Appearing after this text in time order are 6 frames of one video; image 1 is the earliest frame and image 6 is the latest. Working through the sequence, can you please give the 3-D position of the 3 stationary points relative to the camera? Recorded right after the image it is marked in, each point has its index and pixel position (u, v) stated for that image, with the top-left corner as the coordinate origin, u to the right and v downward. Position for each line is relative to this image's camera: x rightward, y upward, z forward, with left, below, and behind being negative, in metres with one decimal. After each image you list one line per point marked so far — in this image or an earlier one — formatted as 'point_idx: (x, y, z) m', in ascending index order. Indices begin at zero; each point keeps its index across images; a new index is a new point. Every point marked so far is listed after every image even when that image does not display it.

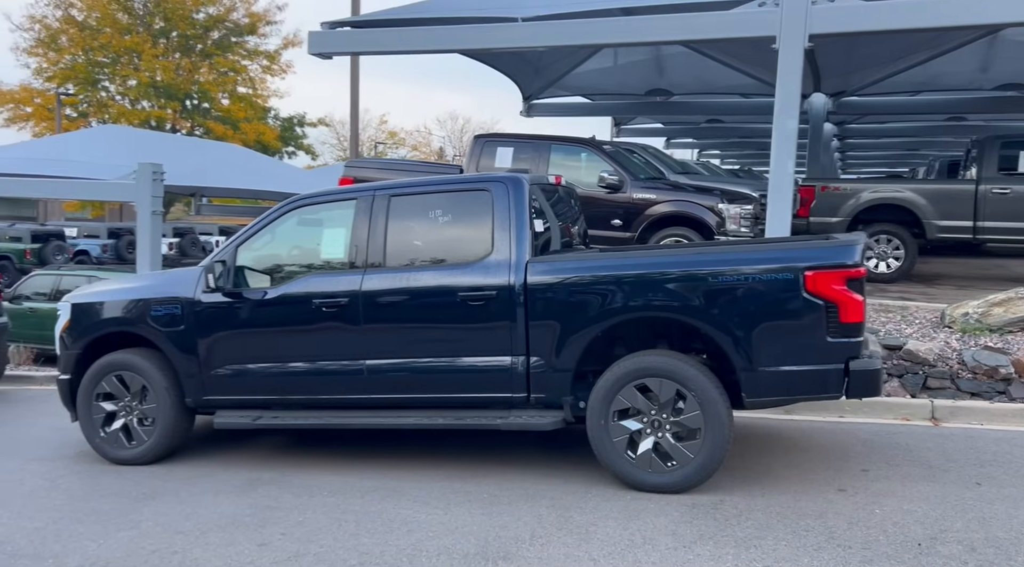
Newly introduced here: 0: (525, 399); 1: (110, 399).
0: (+0.1, -0.7, +5.3) m
1: (-2.8, -0.8, +5.9) m
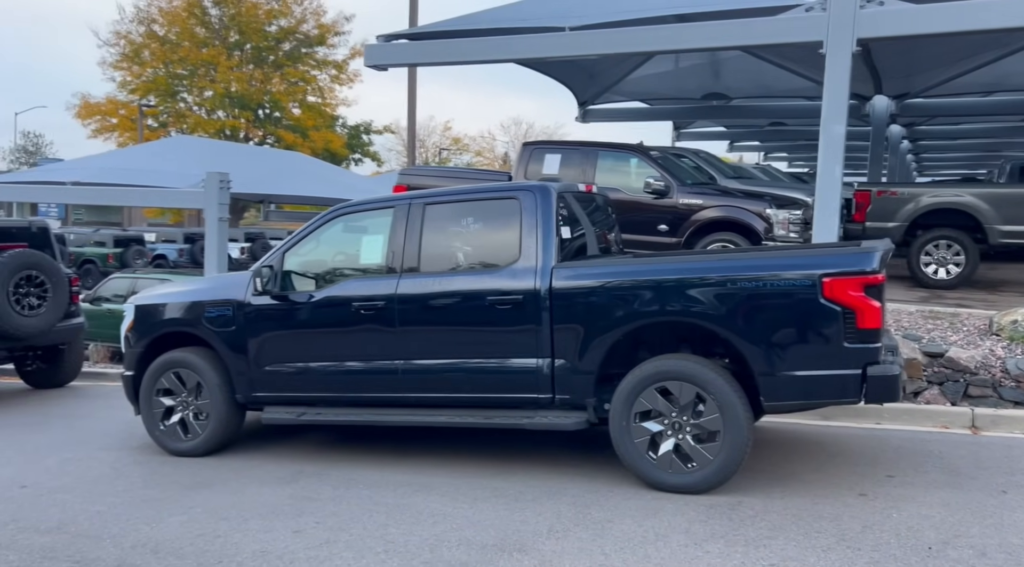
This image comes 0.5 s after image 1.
0: (+0.2, -0.8, +5.5) m
1: (-2.6, -0.9, +6.3) m
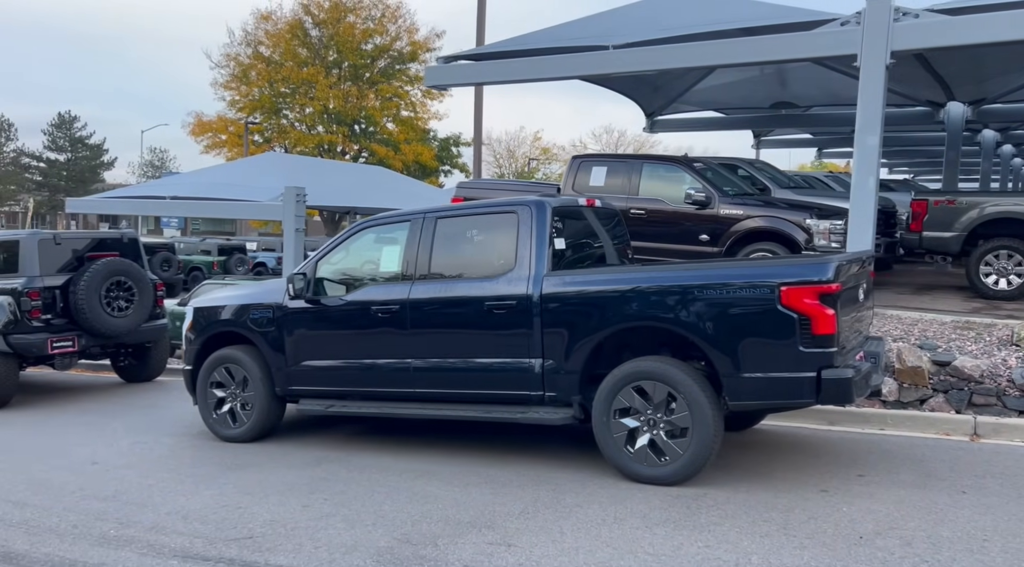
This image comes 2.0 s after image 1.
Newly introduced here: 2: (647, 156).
0: (+0.2, -0.8, +6.0) m
1: (-2.5, -0.9, +7.2) m
2: (+1.9, +1.8, +11.9) m
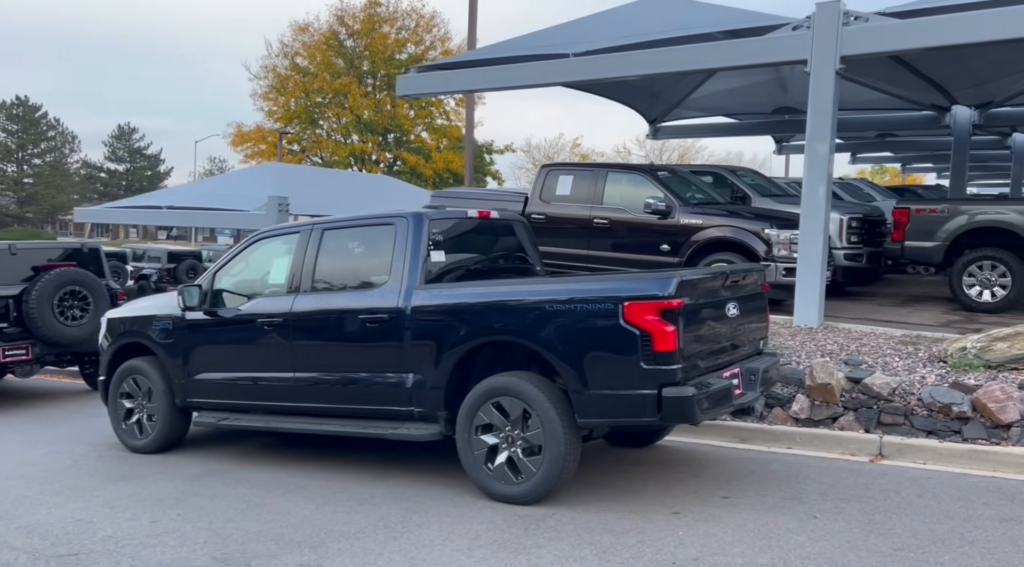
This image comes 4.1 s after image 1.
0: (-0.7, -0.9, +6.0) m
1: (-3.3, -1.0, +7.4) m
2: (+1.4, +1.6, +11.7) m
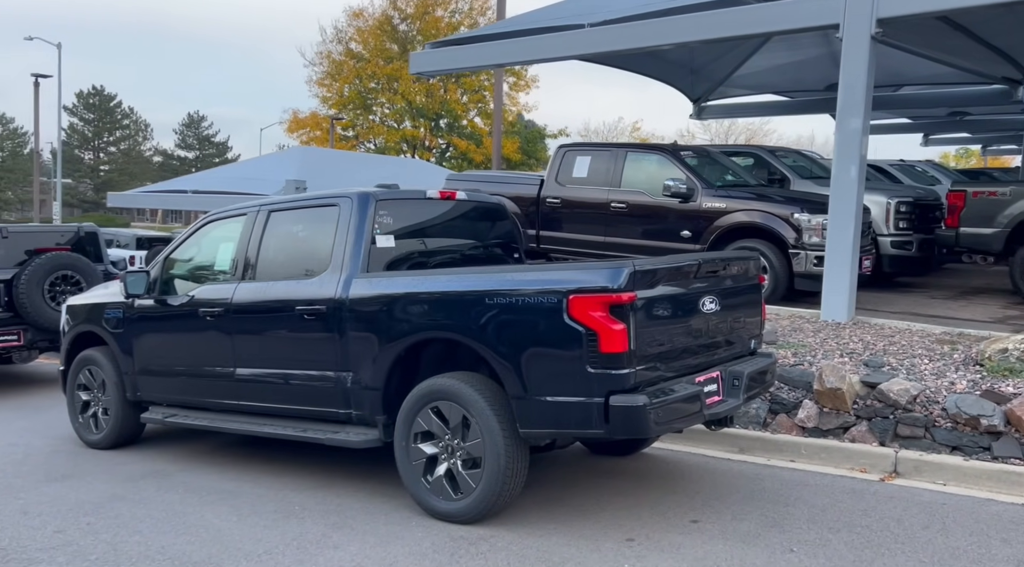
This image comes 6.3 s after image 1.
0: (-1.0, -0.8, +5.4) m
1: (-3.5, -0.9, +7.0) m
2: (+1.6, +1.8, +10.9) m
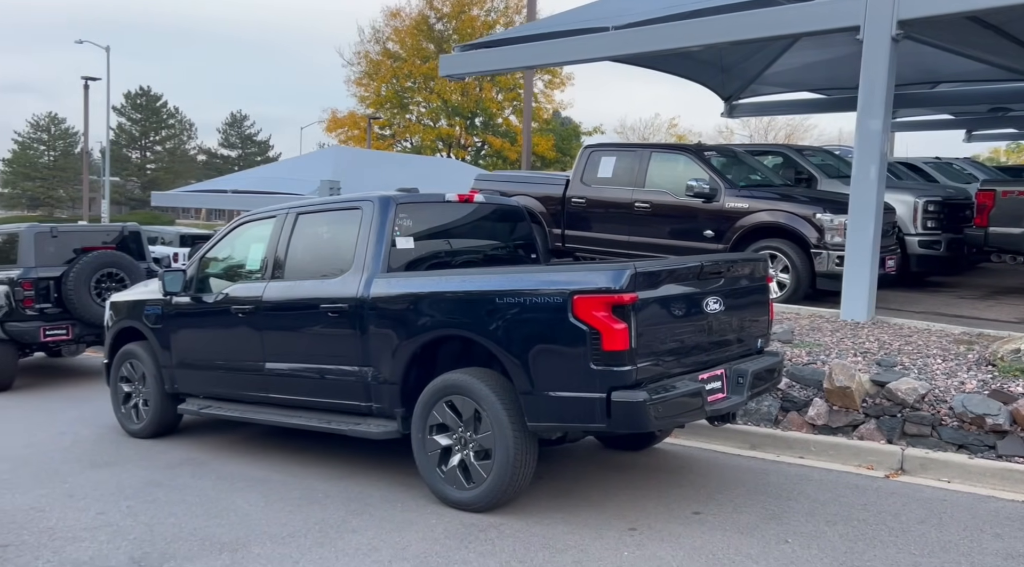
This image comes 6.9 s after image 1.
0: (-0.9, -0.8, +5.7) m
1: (-3.3, -0.9, +7.4) m
2: (+1.9, +1.8, +11.1) m
